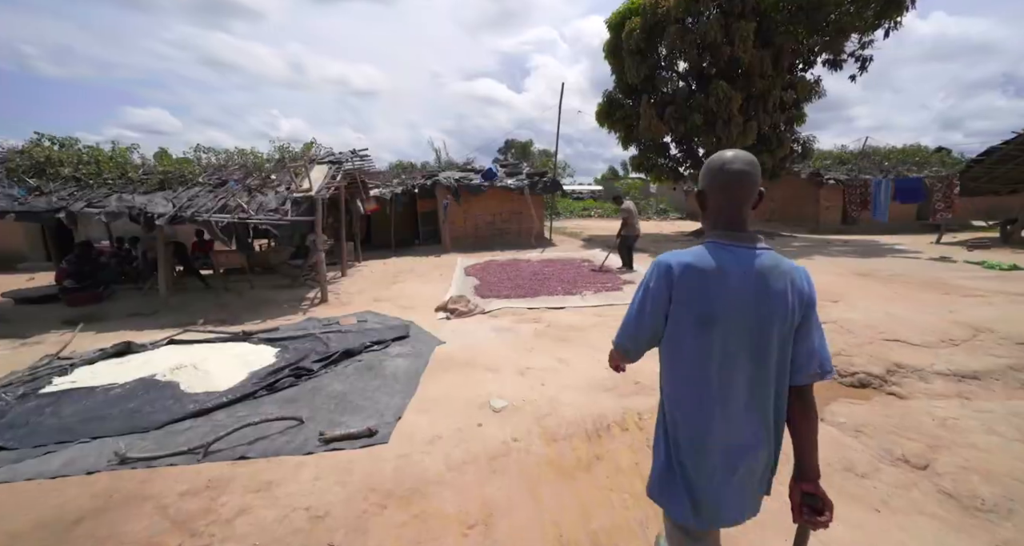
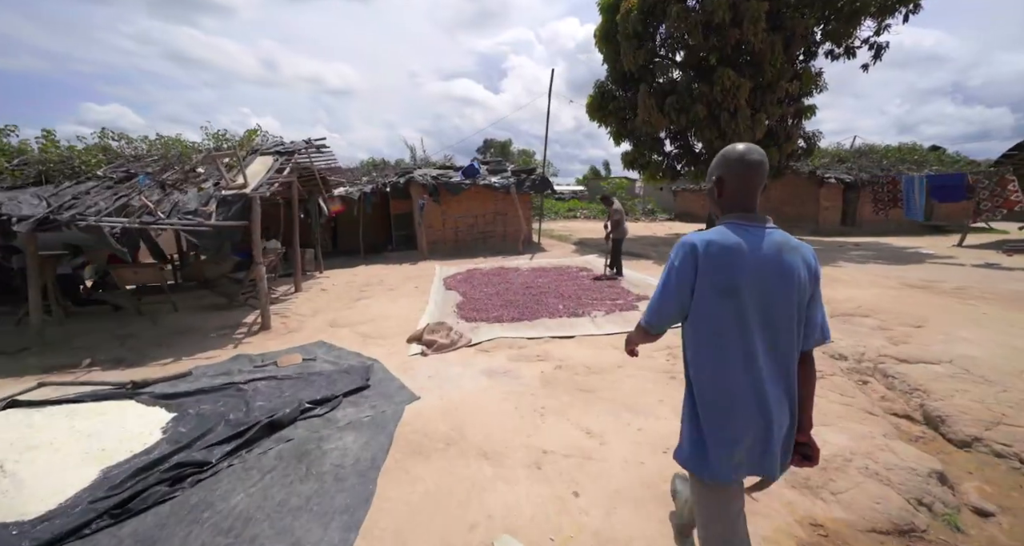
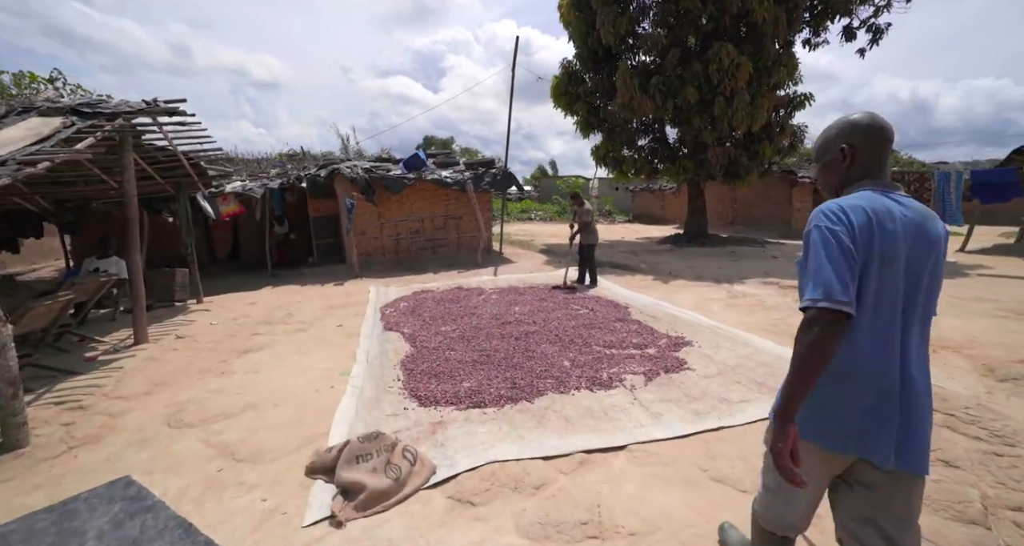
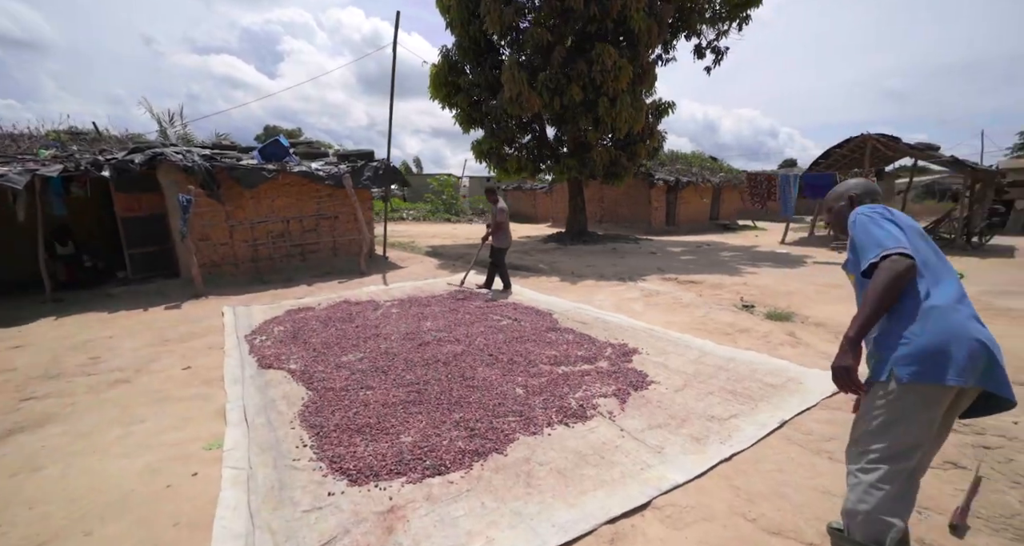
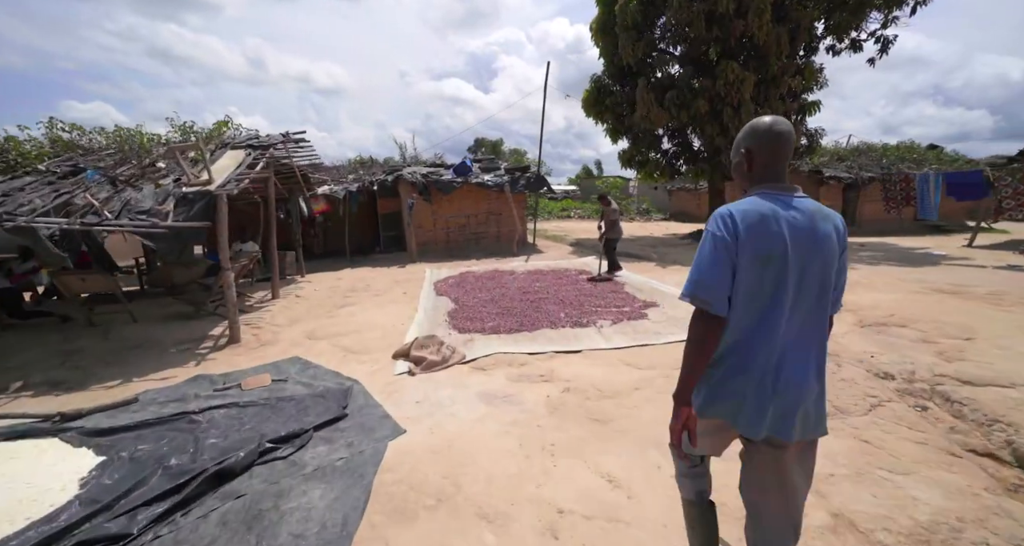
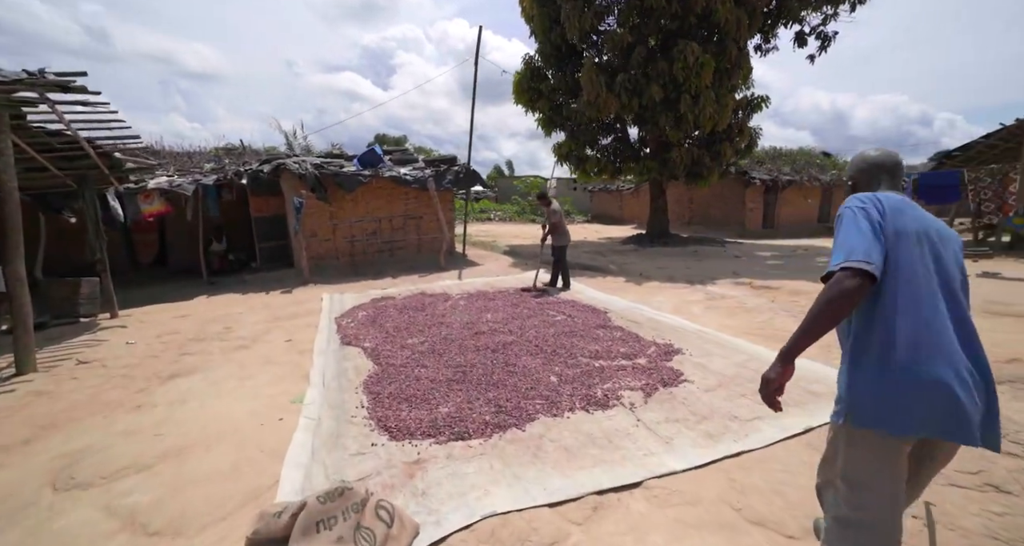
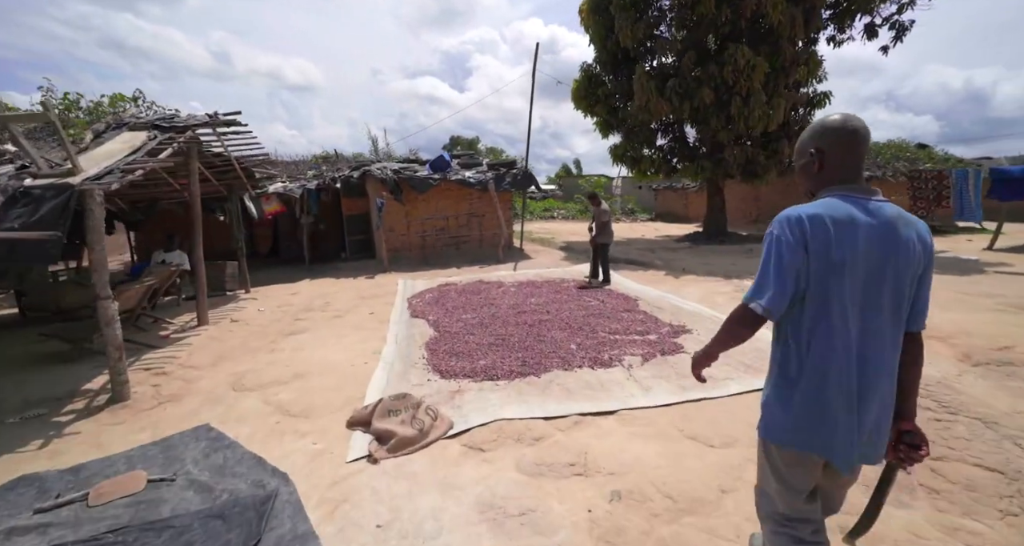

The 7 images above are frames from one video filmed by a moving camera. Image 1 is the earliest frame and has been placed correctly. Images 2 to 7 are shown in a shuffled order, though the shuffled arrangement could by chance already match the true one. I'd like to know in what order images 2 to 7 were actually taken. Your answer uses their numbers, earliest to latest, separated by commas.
2, 5, 7, 3, 6, 4
